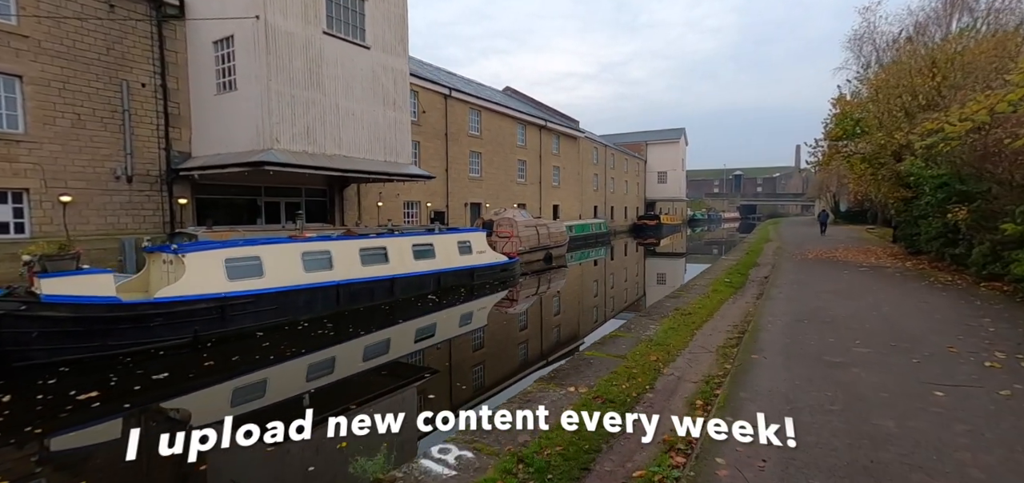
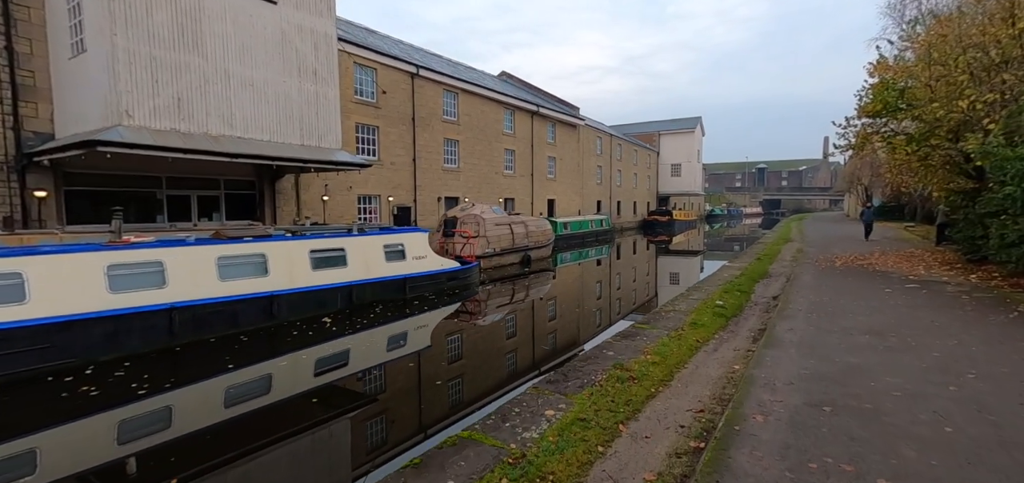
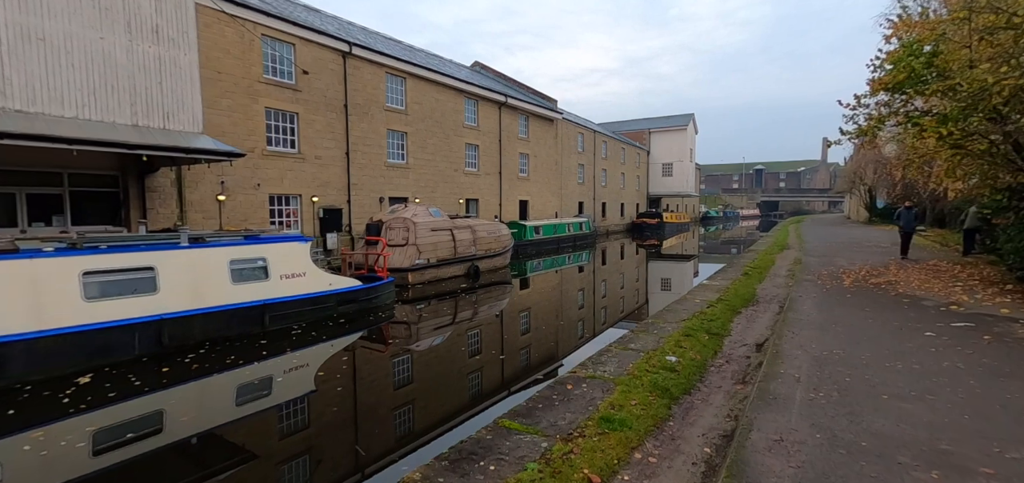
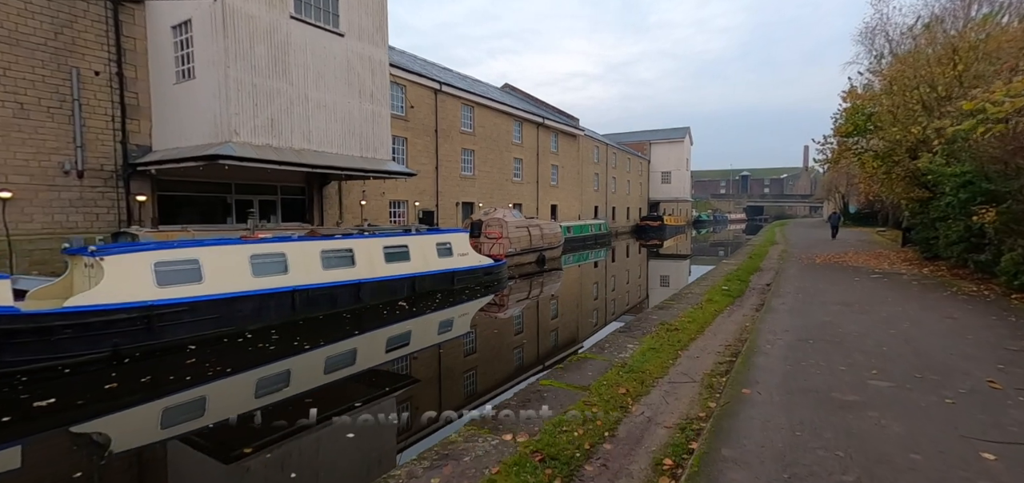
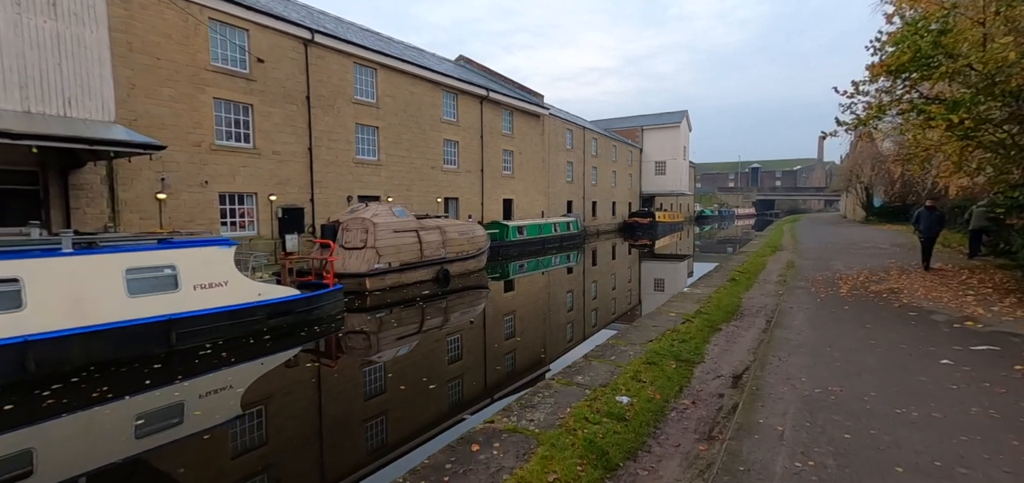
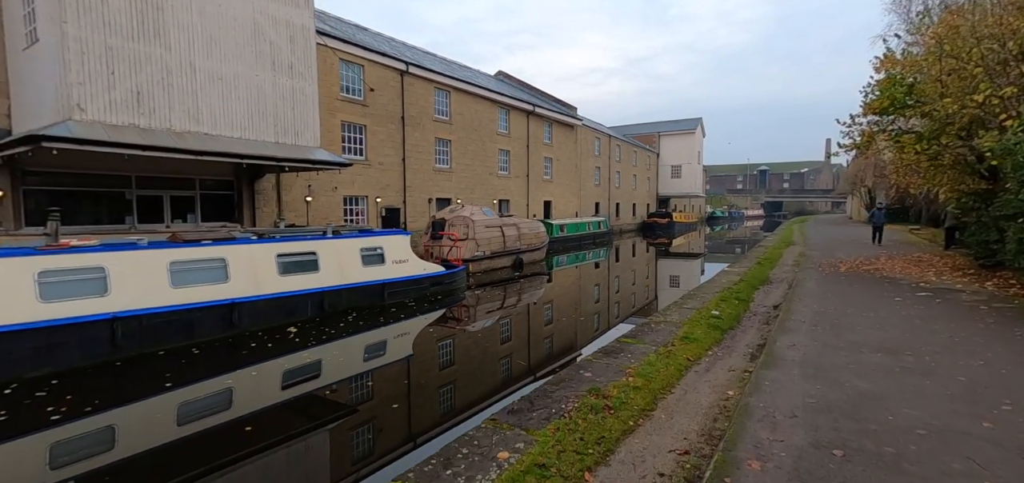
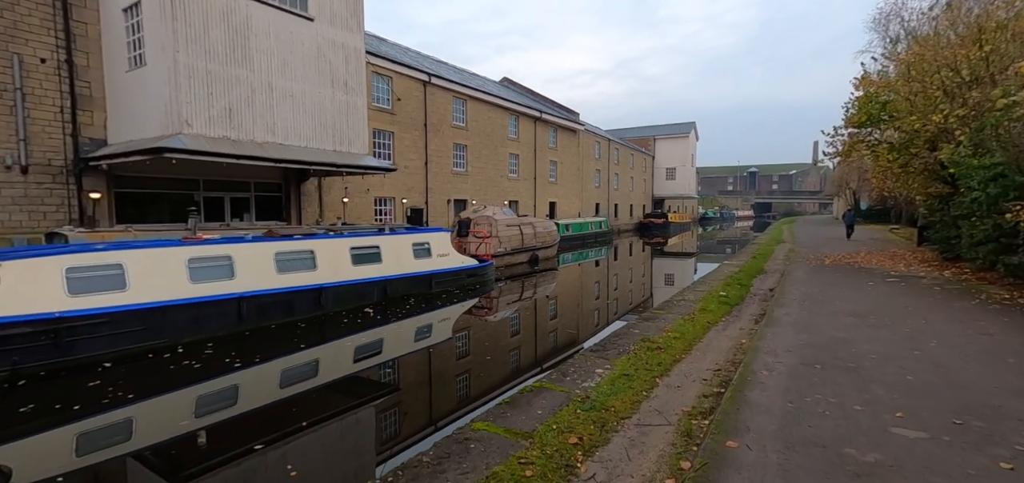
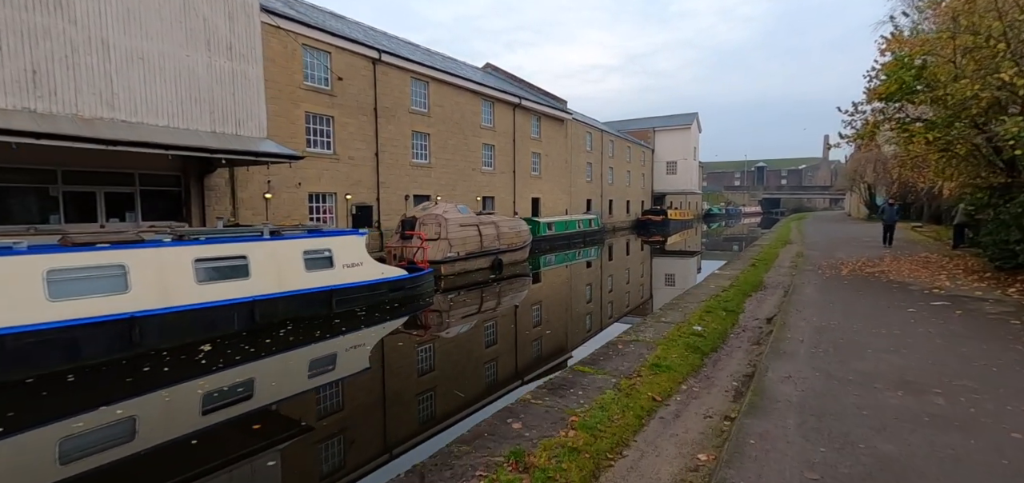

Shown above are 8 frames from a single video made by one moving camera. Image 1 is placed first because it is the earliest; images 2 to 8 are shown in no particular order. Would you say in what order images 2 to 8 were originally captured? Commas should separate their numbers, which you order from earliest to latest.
4, 7, 2, 6, 8, 3, 5
